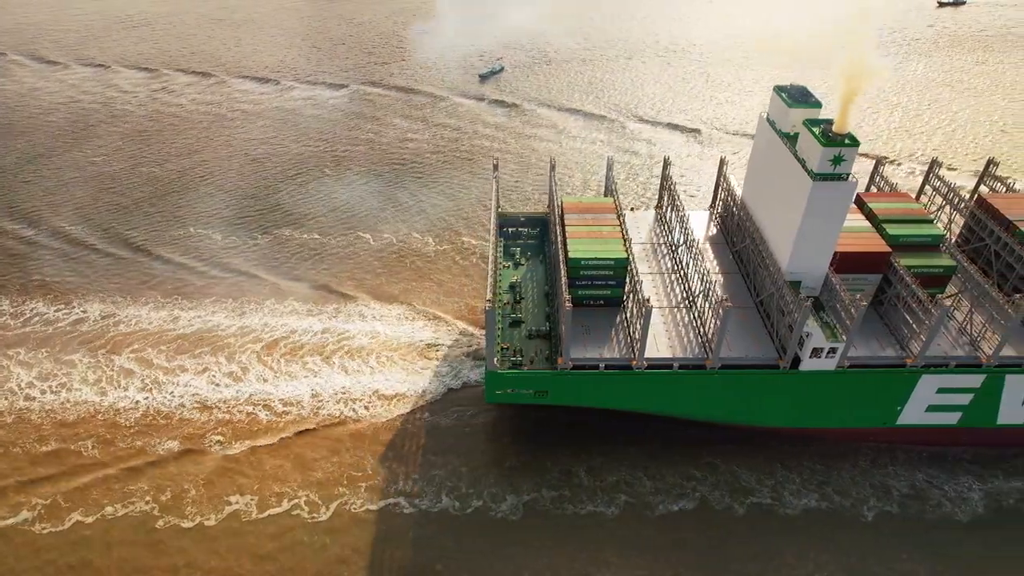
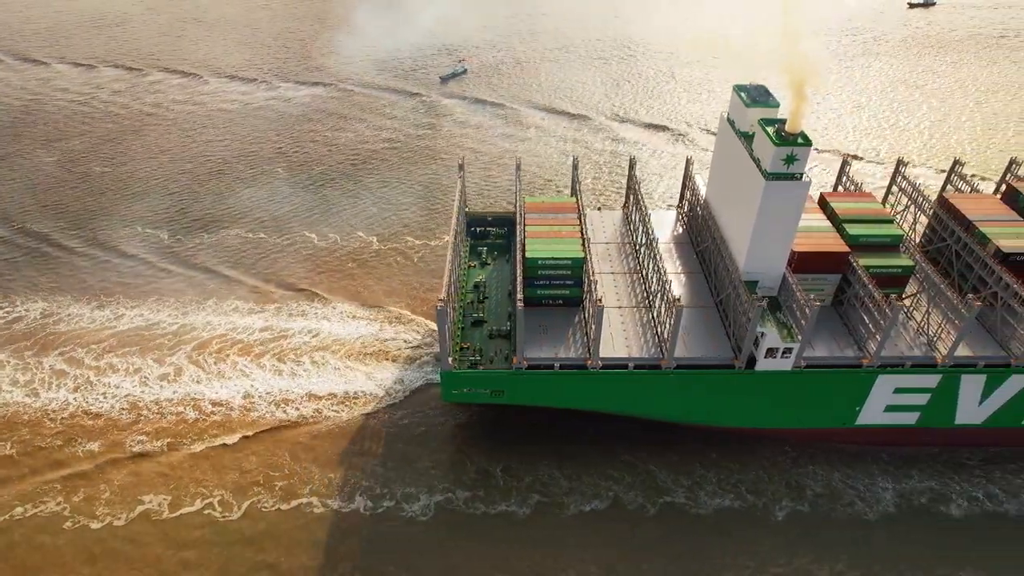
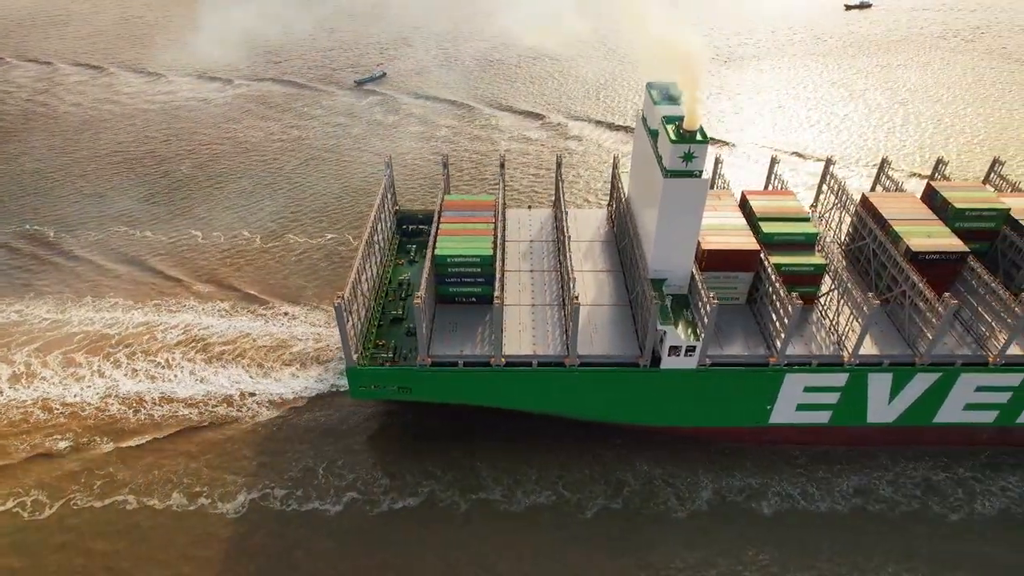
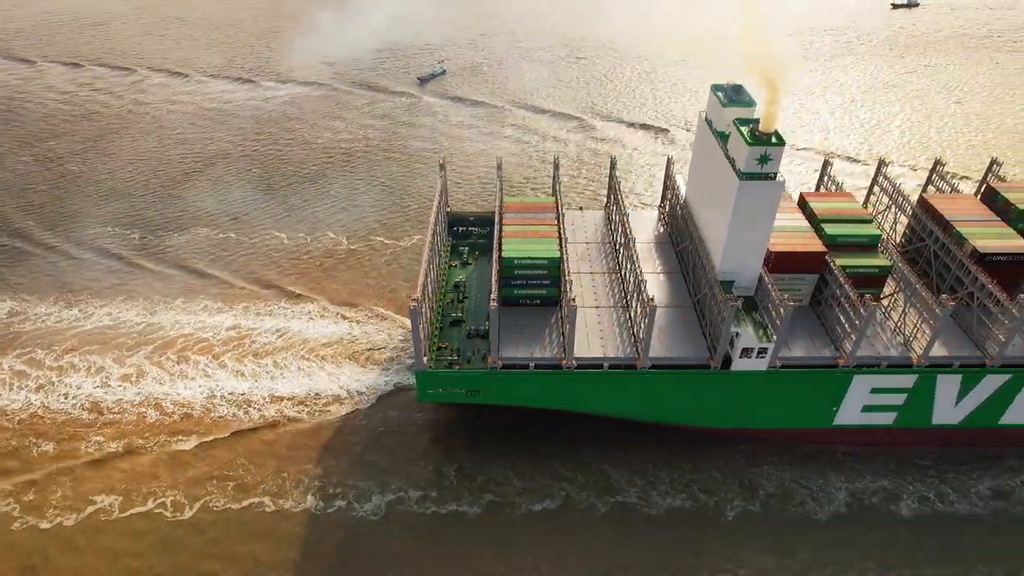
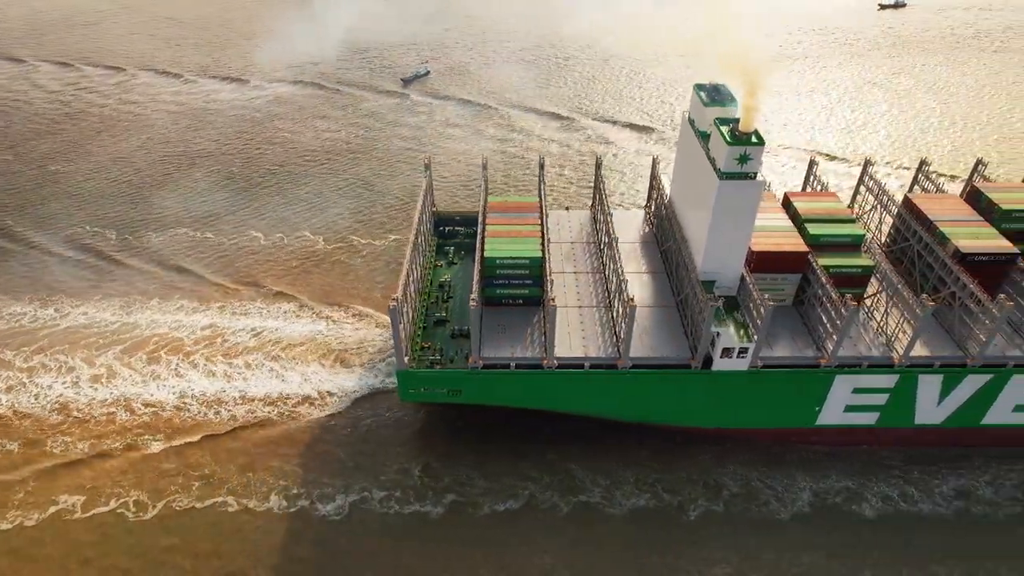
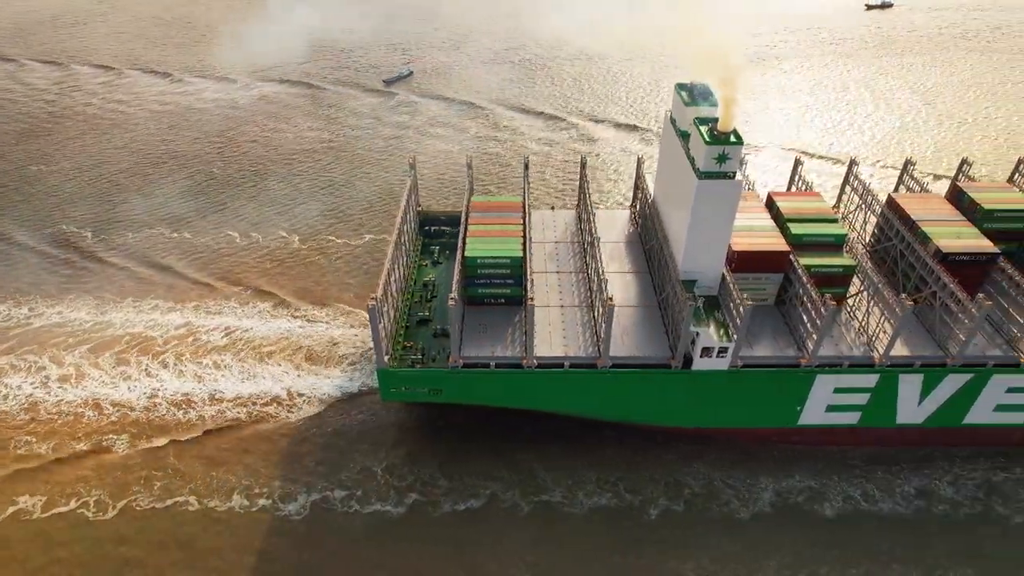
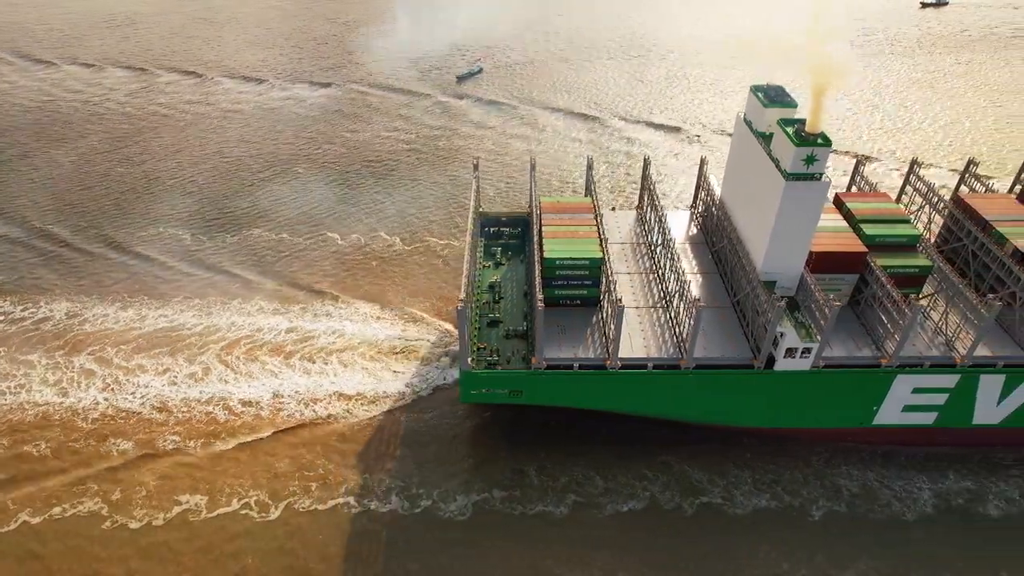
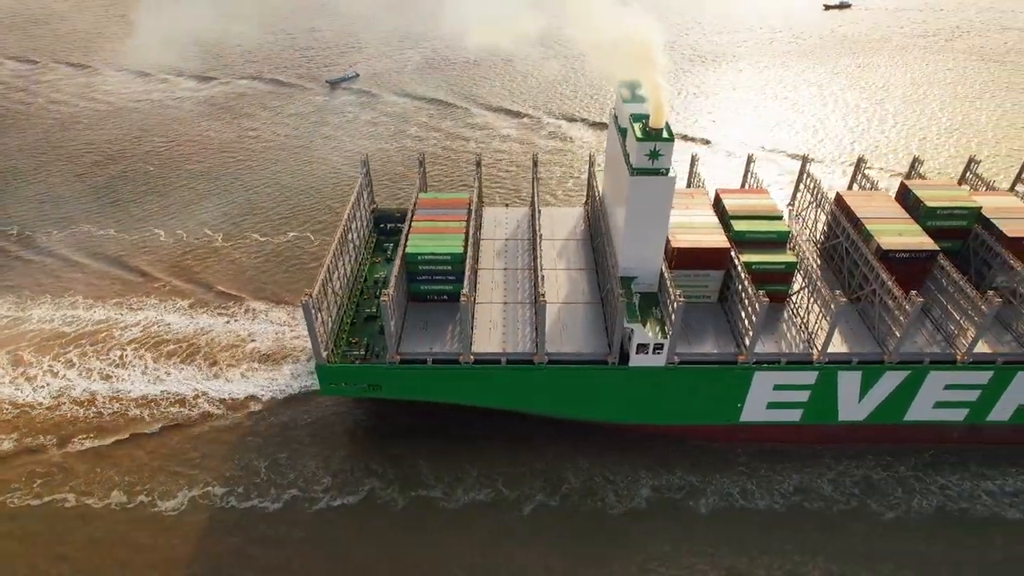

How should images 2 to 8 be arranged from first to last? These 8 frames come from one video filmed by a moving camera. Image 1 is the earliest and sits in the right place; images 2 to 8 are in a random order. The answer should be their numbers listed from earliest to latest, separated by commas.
7, 2, 4, 5, 6, 3, 8
